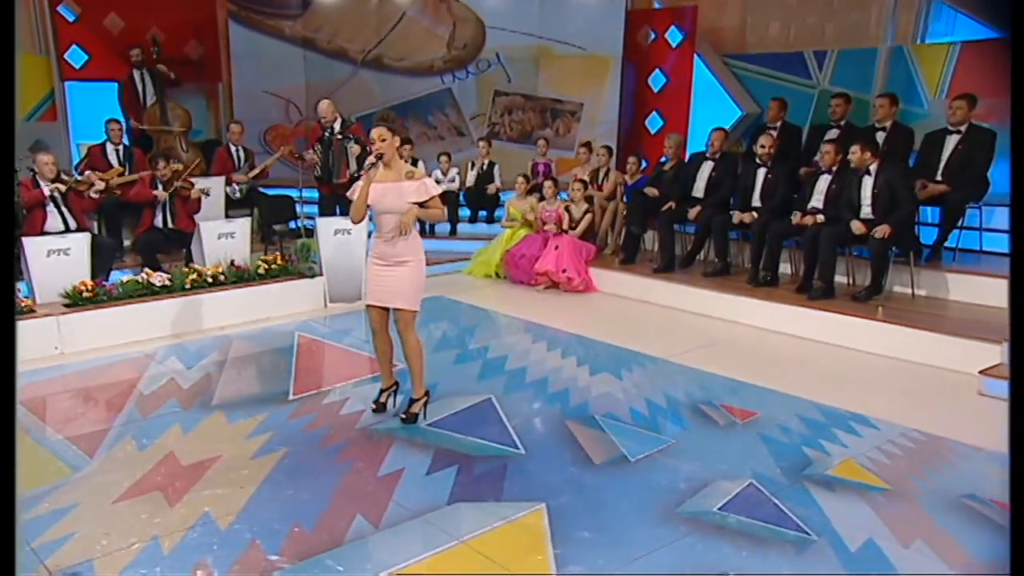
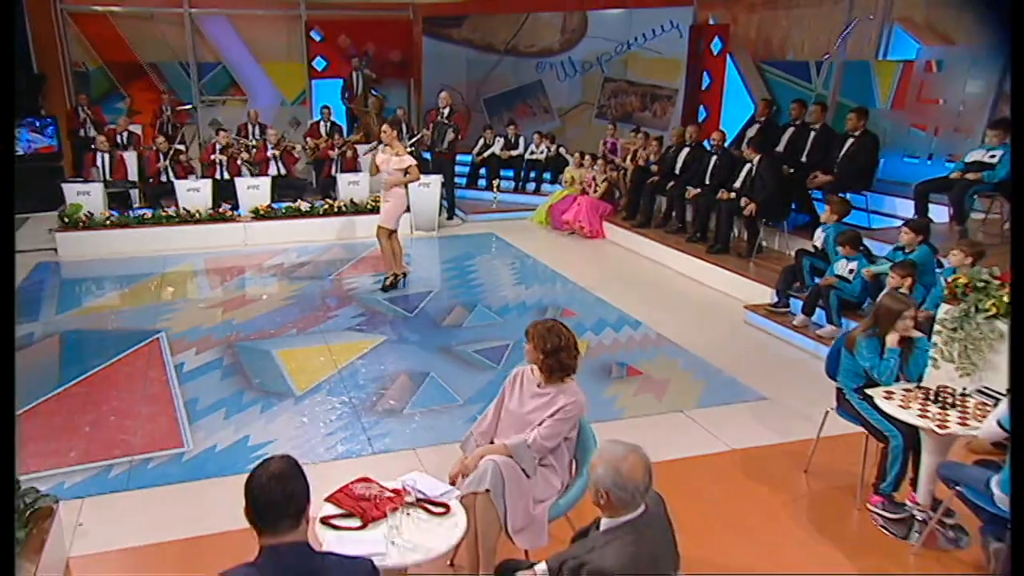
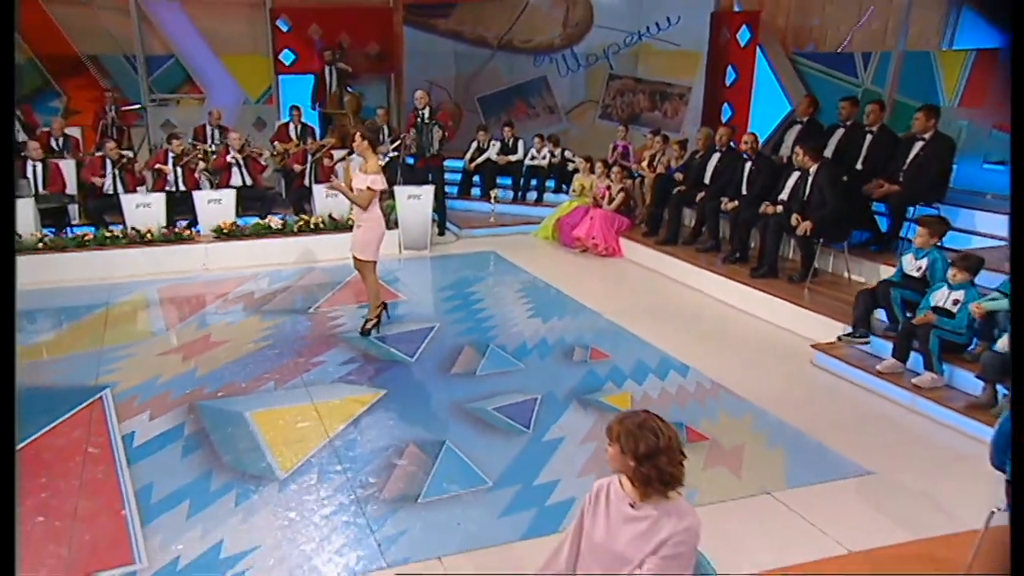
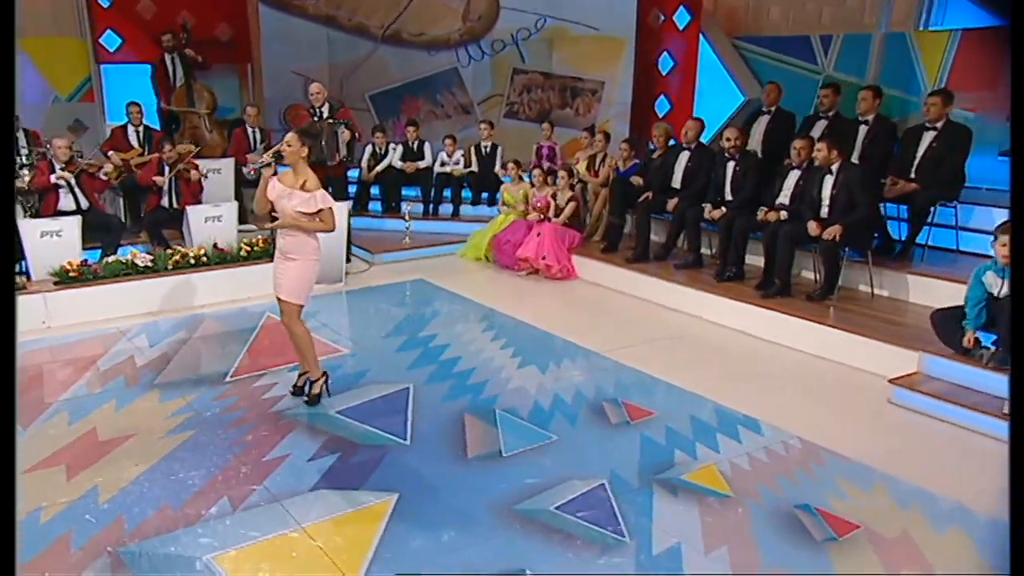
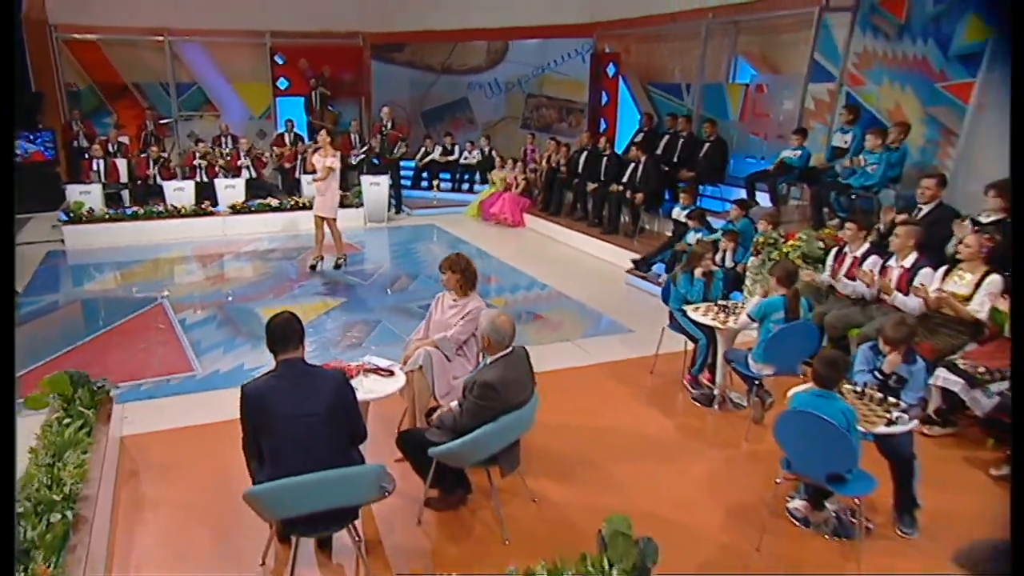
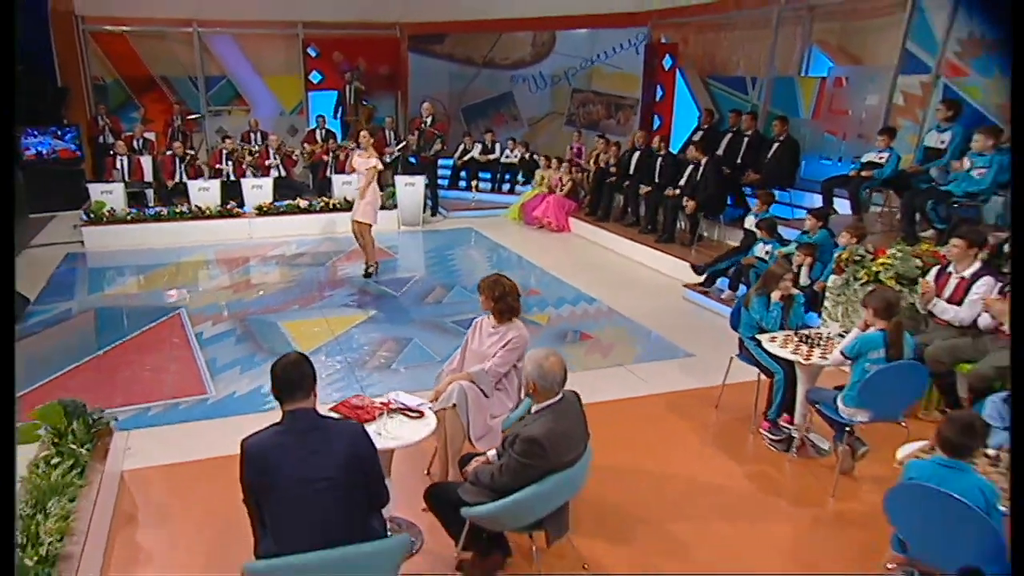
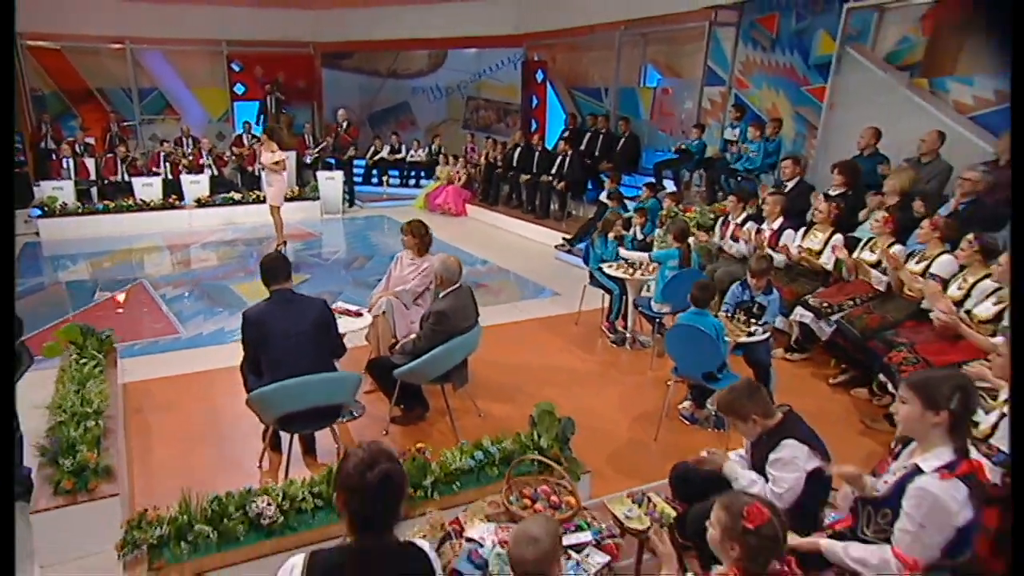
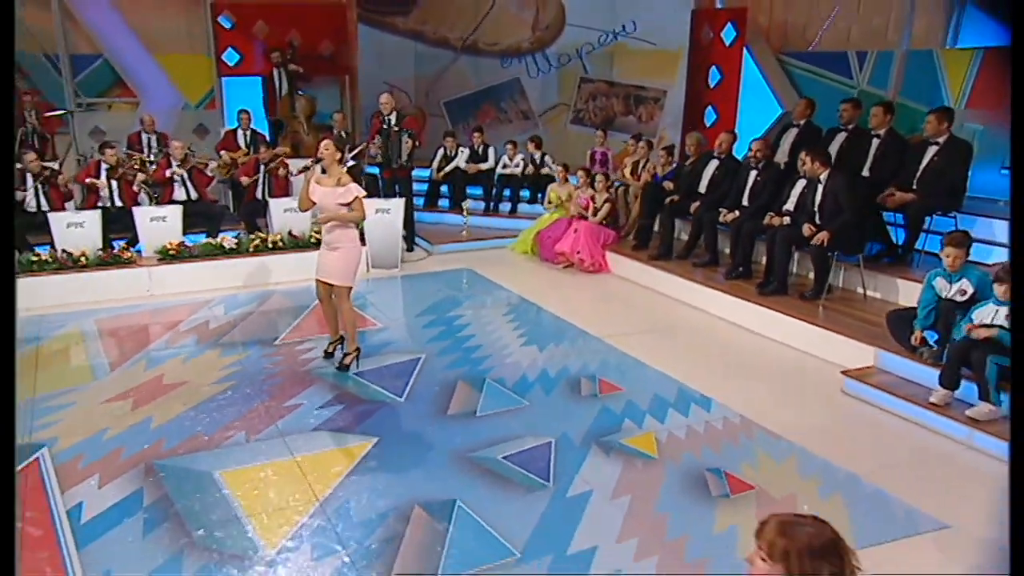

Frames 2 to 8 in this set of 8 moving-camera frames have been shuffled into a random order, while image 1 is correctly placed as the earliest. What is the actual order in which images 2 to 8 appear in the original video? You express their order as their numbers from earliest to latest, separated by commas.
4, 8, 3, 2, 6, 5, 7
